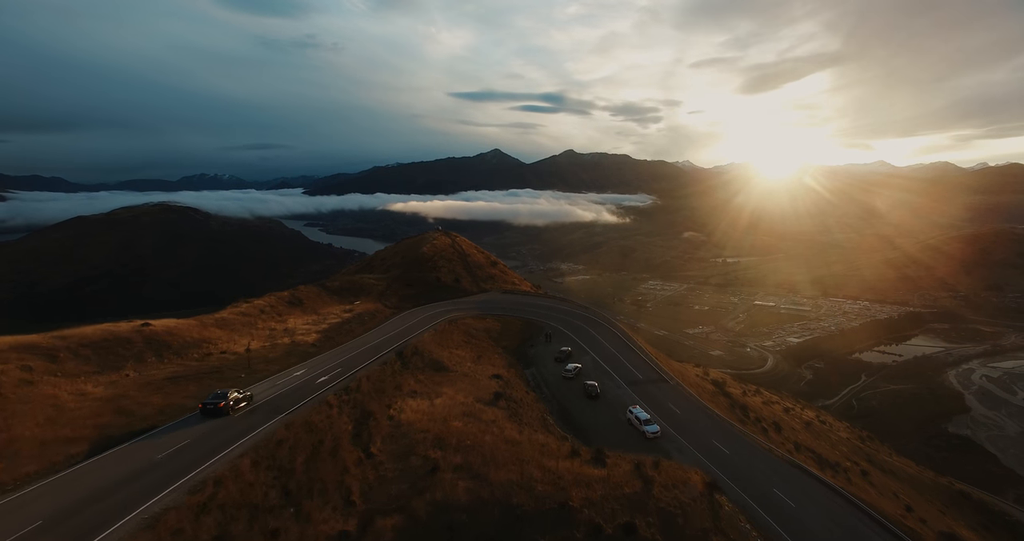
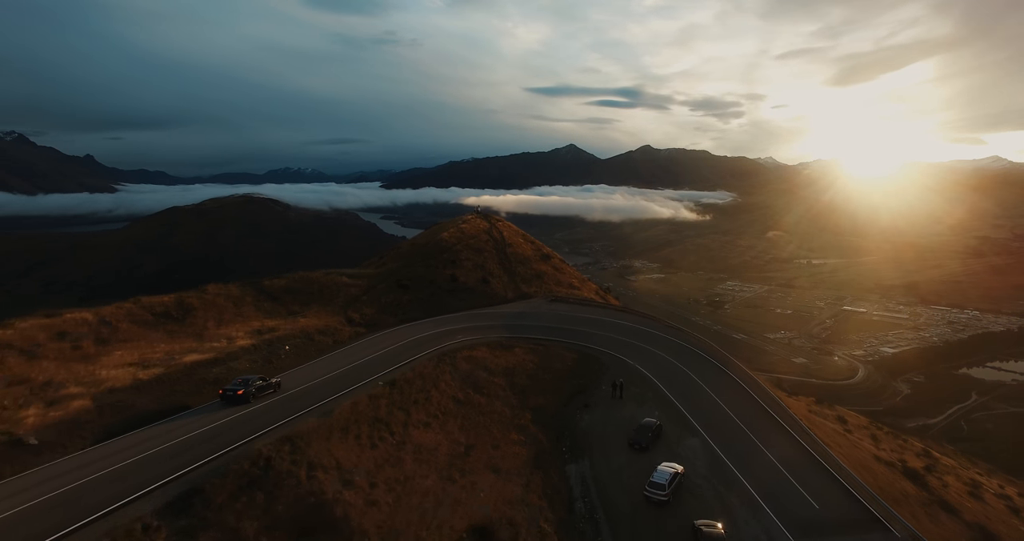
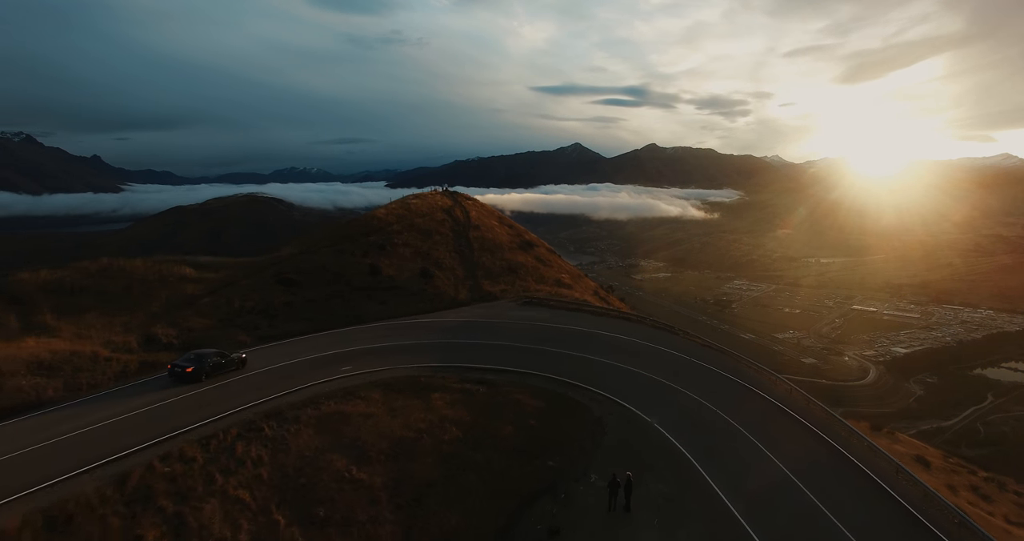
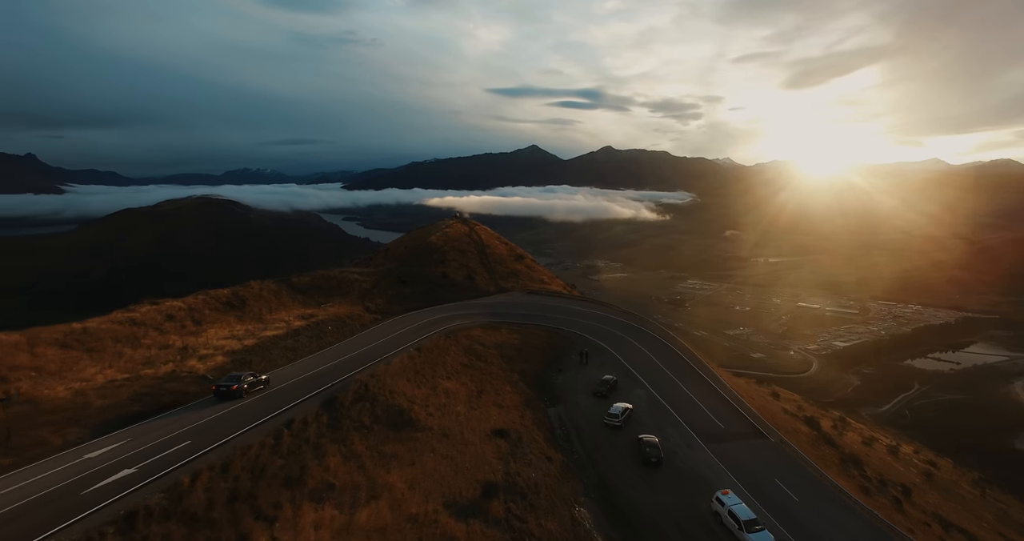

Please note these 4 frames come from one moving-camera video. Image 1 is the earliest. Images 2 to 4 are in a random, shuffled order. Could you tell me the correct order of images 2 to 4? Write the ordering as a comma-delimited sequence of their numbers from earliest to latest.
4, 2, 3
